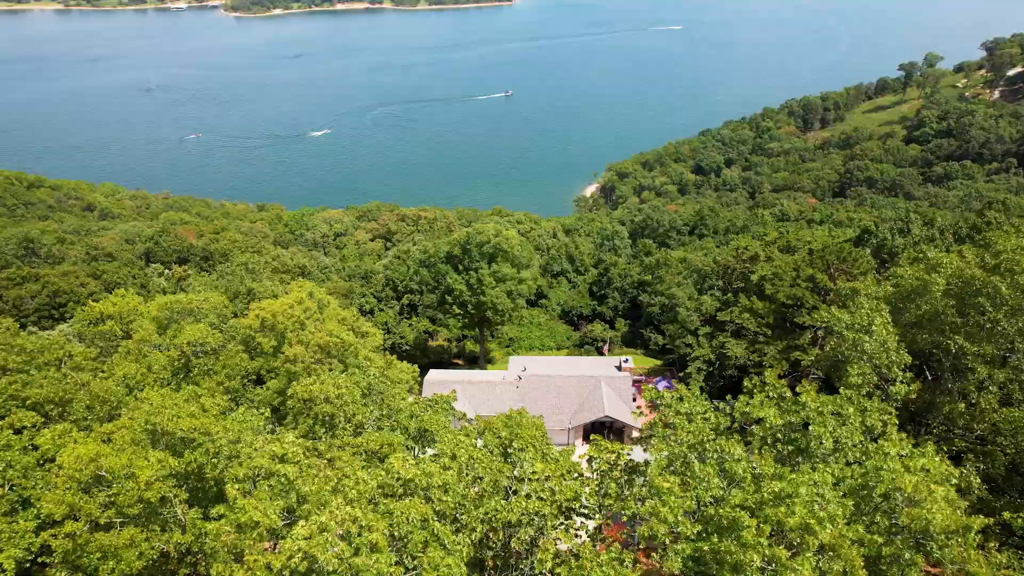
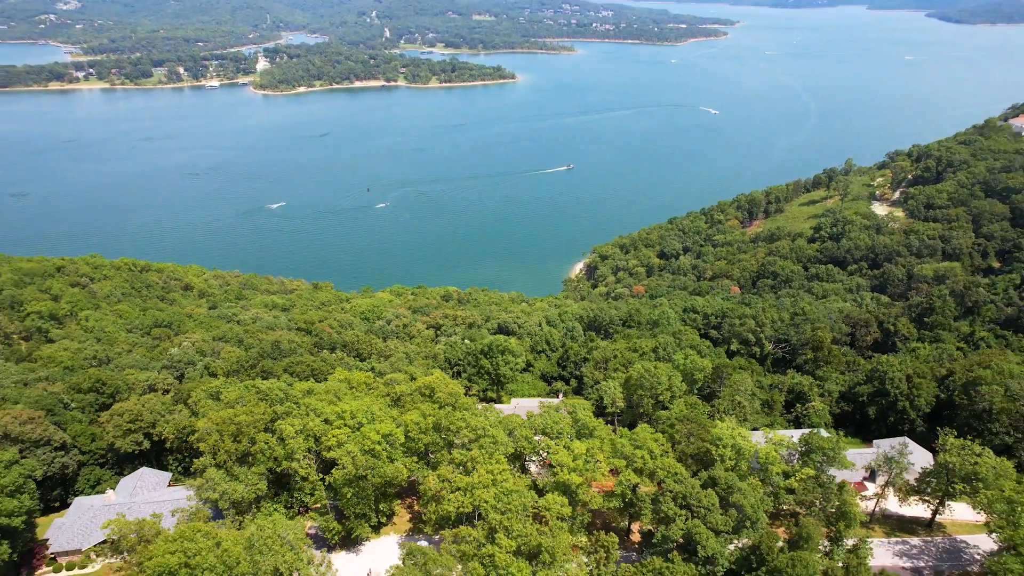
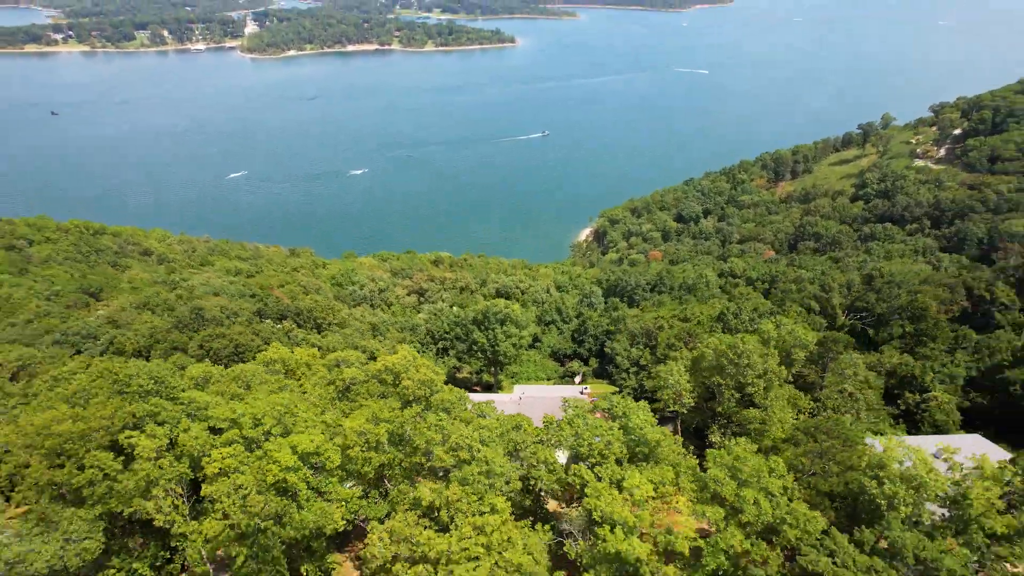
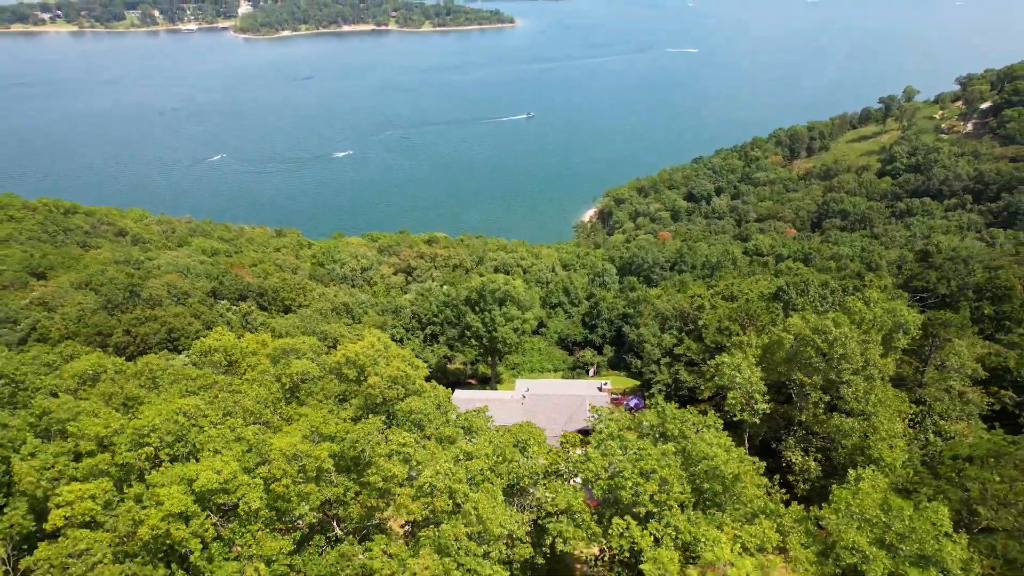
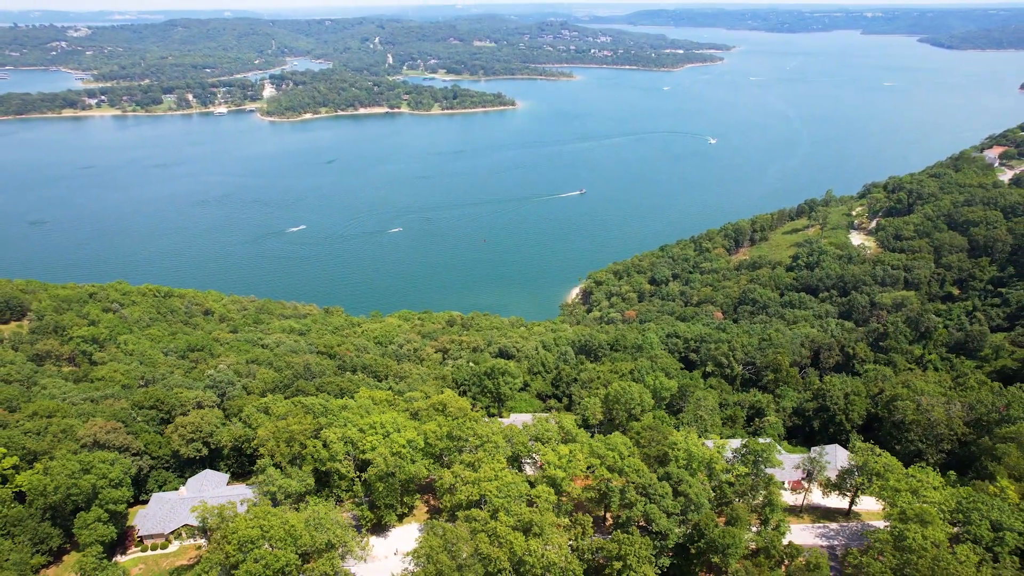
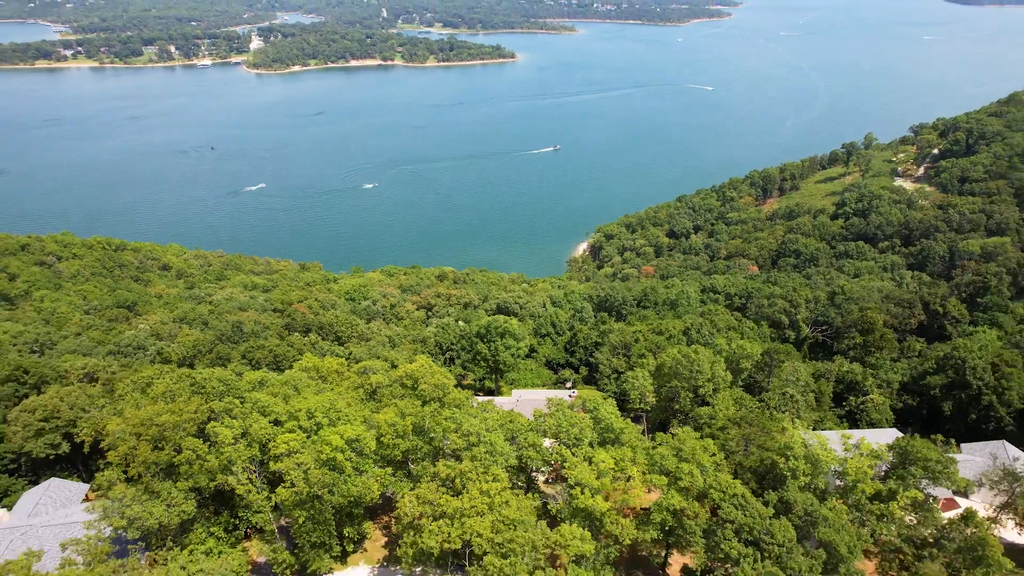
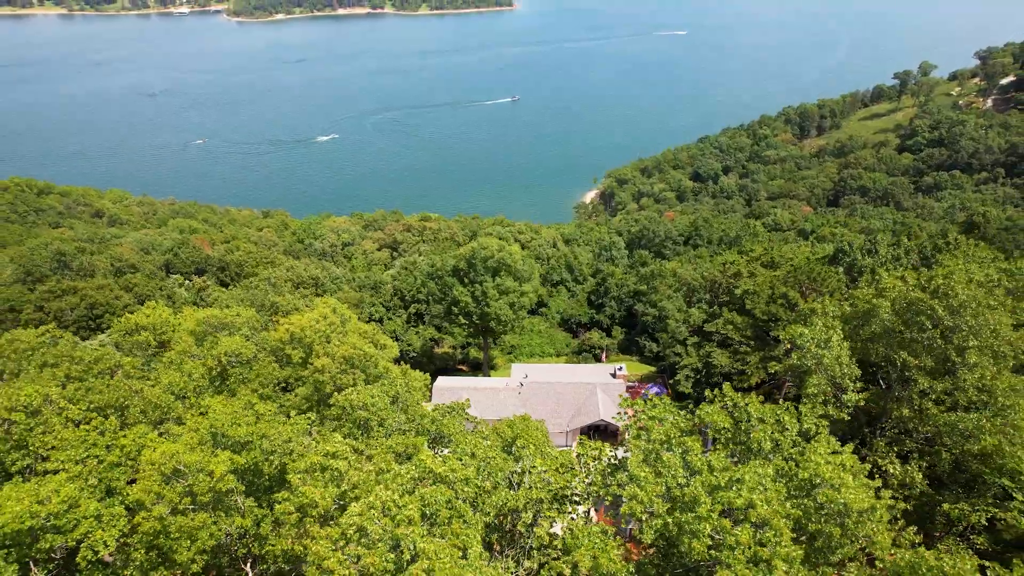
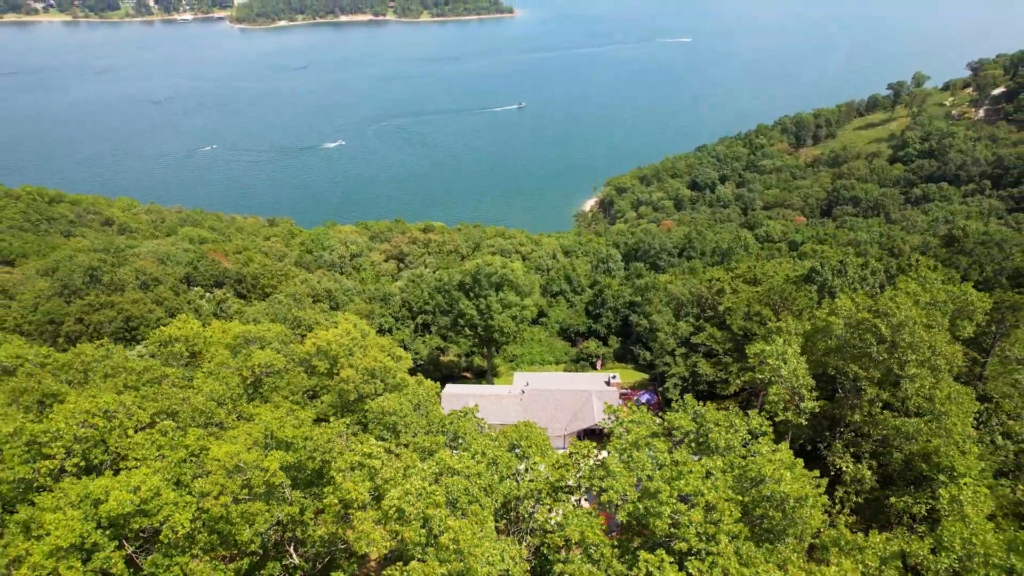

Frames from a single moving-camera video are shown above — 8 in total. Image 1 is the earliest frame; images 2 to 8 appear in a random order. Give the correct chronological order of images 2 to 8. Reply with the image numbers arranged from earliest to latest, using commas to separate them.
7, 8, 4, 3, 6, 2, 5
